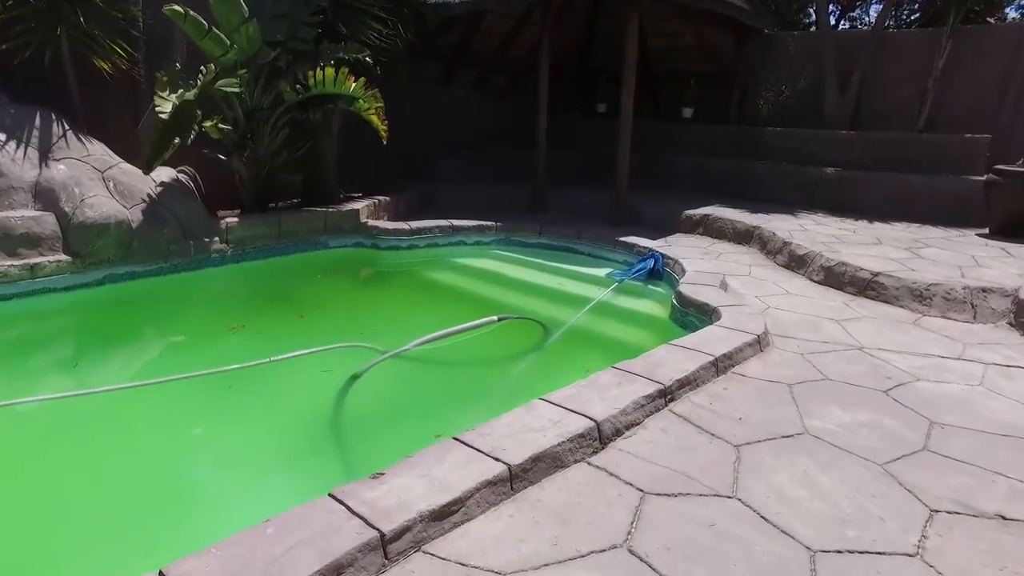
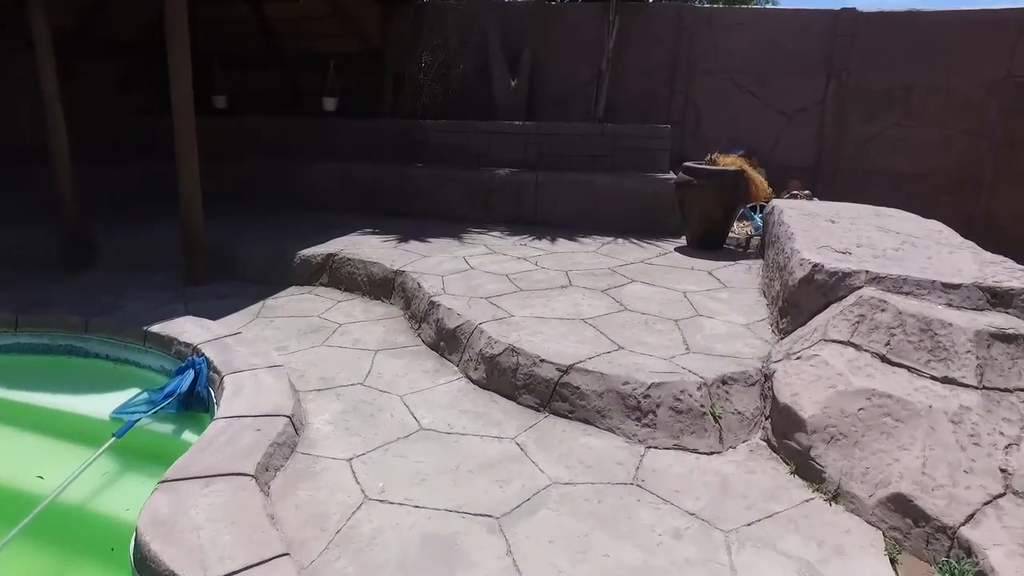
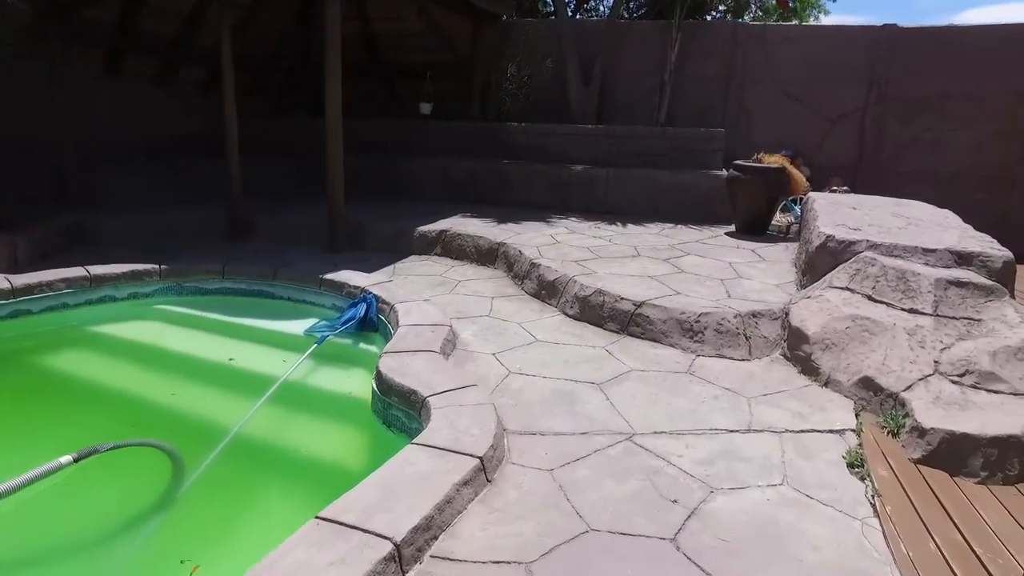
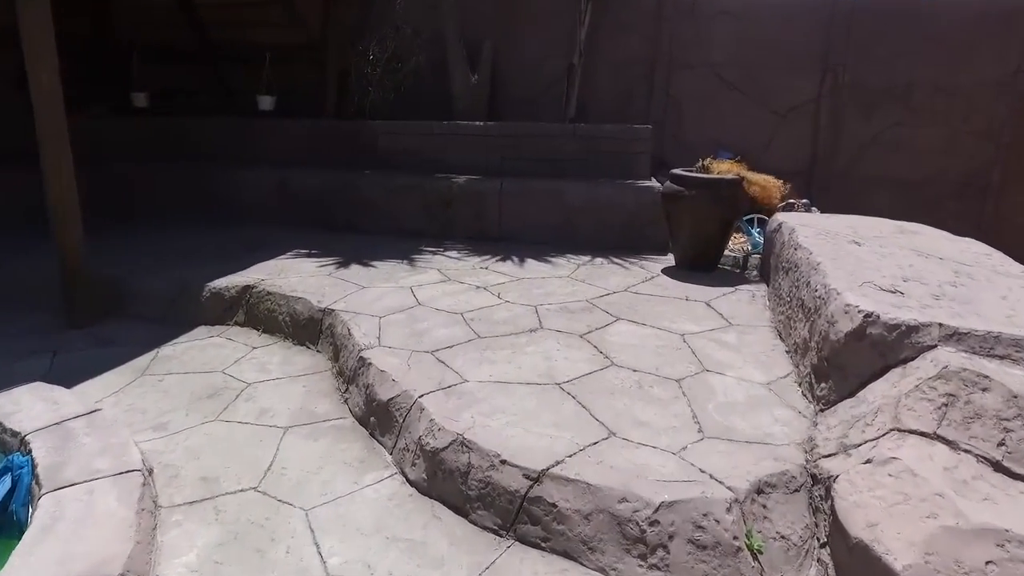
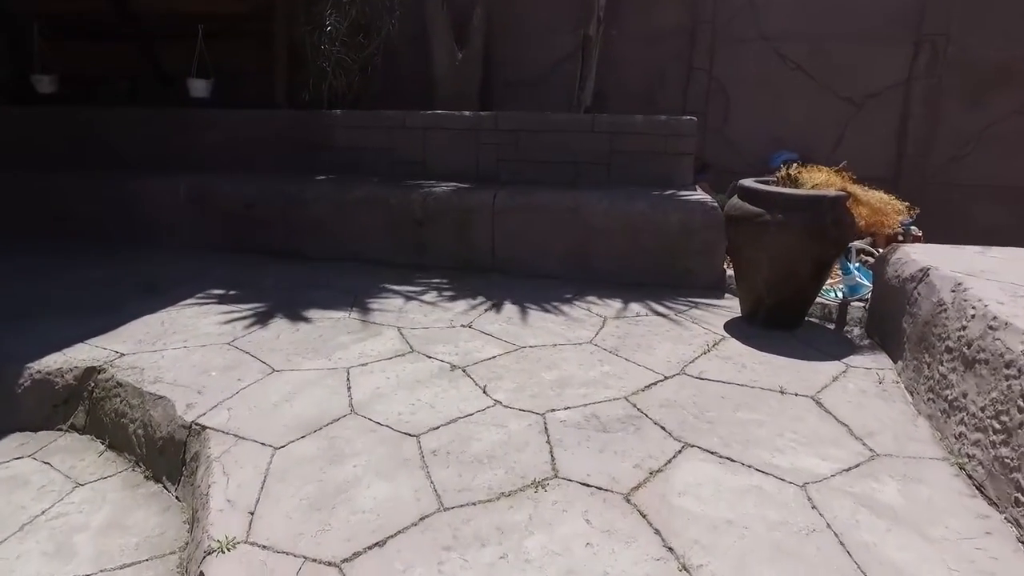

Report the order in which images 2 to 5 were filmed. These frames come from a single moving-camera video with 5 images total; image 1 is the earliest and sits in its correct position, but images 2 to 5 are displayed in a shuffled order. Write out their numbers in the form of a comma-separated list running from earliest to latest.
3, 2, 4, 5
